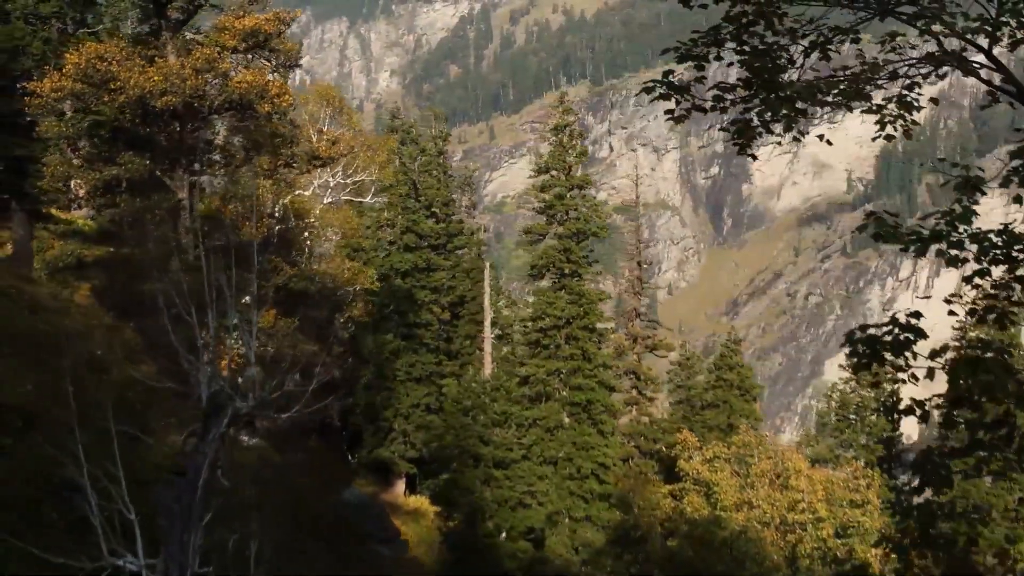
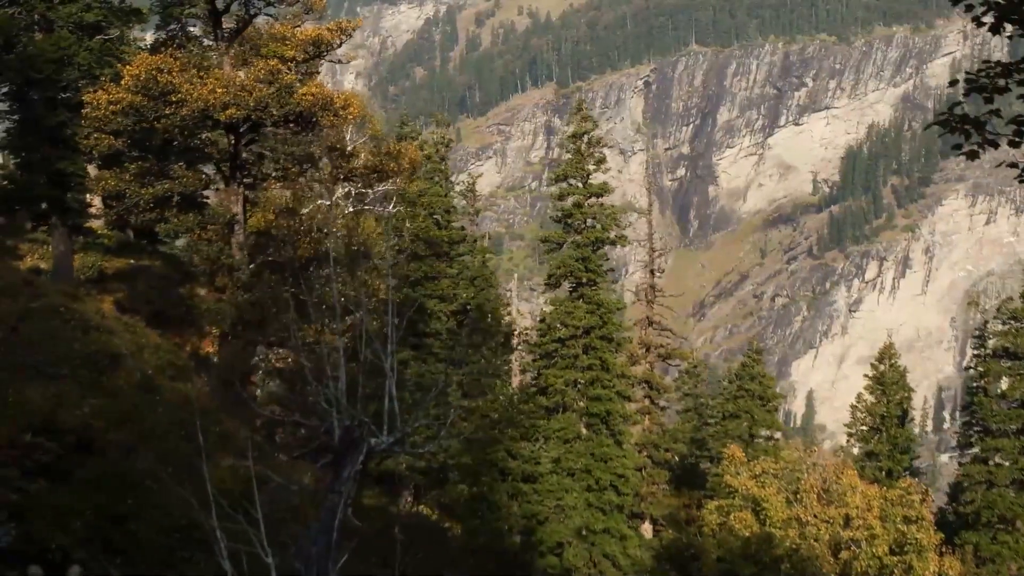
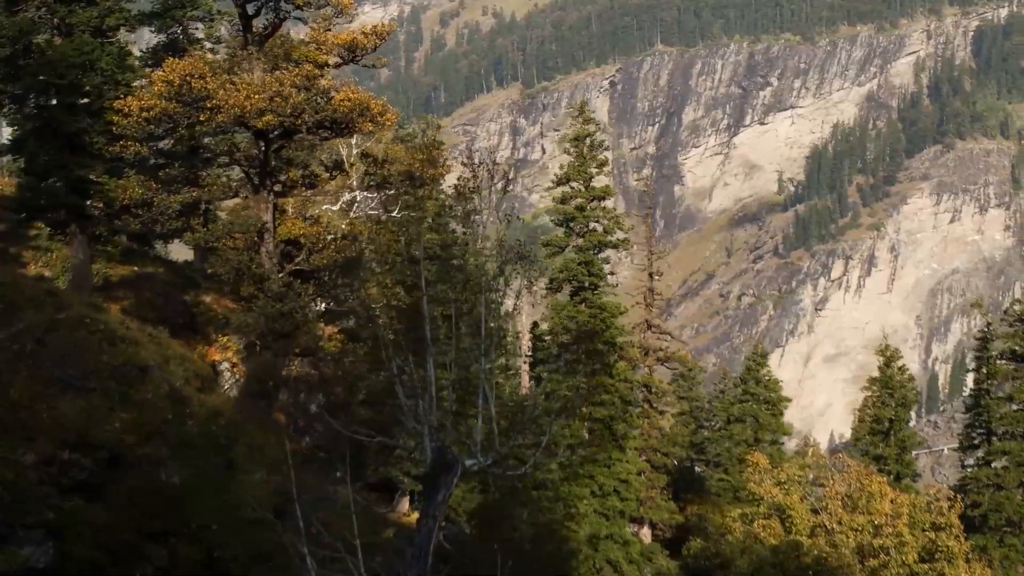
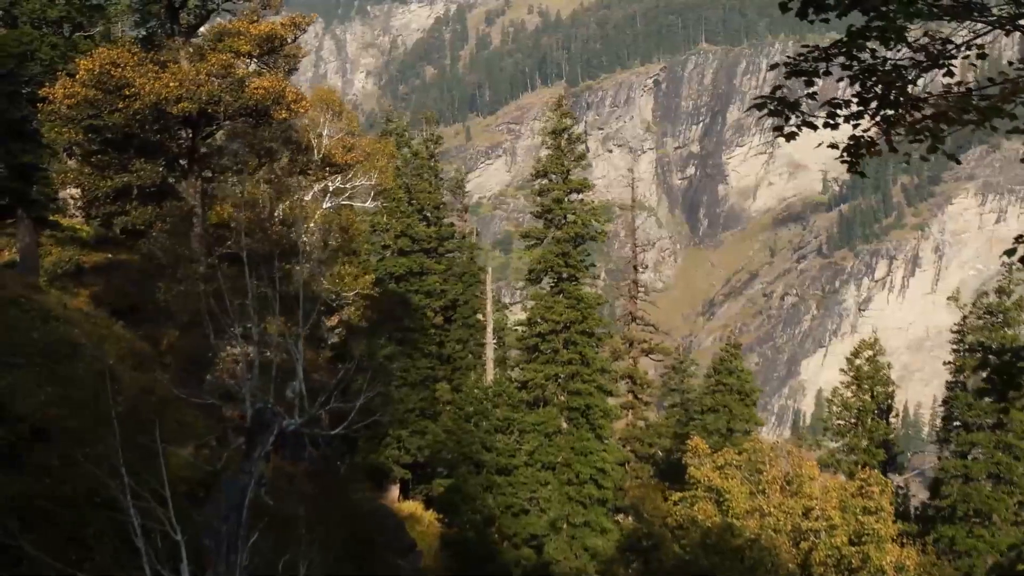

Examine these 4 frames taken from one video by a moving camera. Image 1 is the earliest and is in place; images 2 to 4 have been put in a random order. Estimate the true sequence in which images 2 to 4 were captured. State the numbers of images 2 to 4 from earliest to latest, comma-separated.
4, 2, 3
